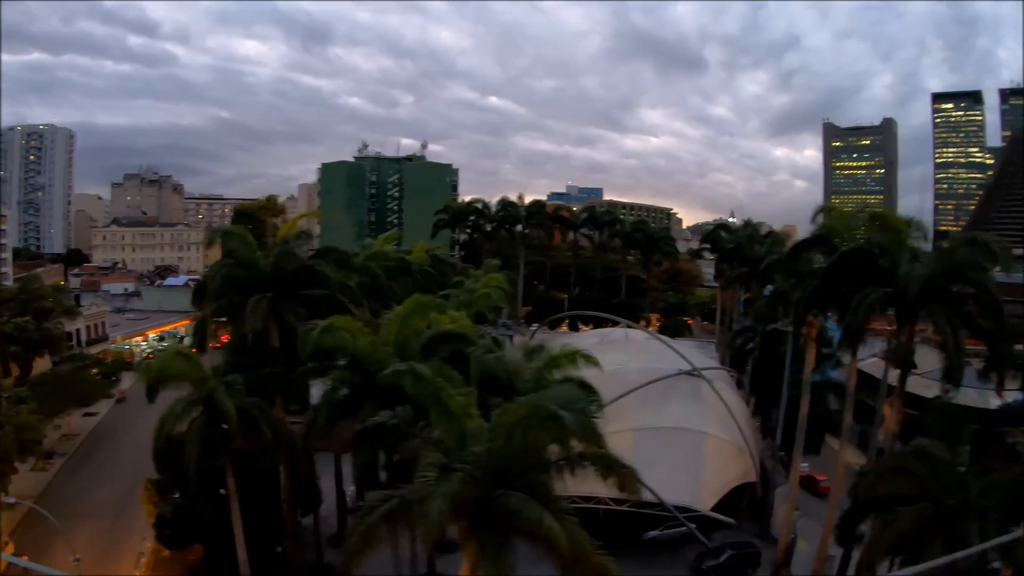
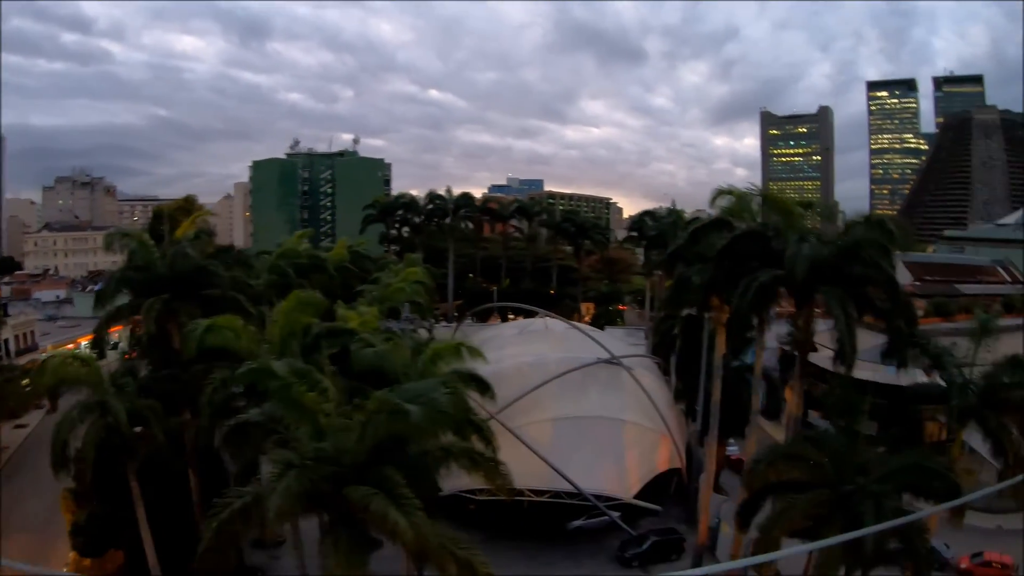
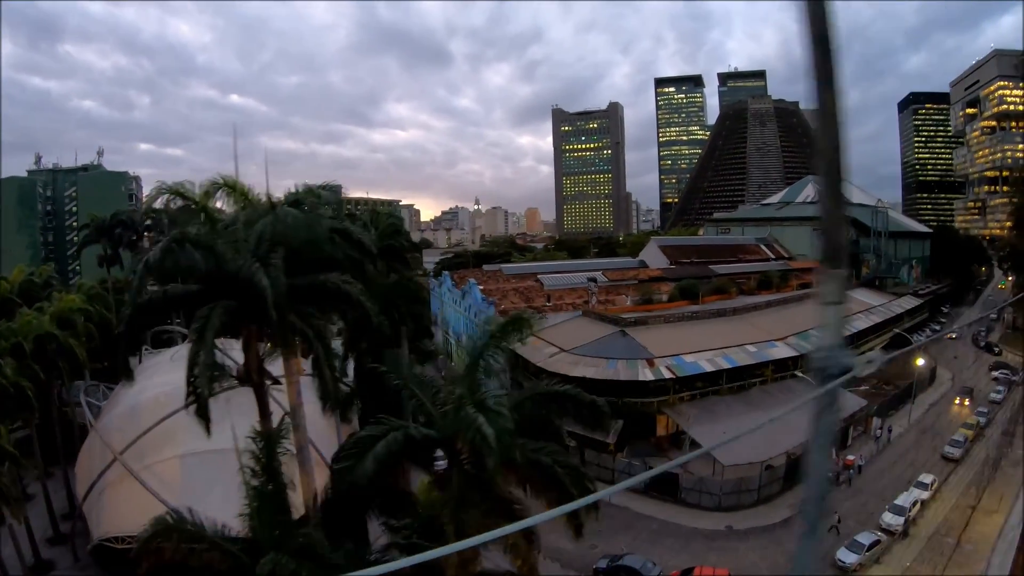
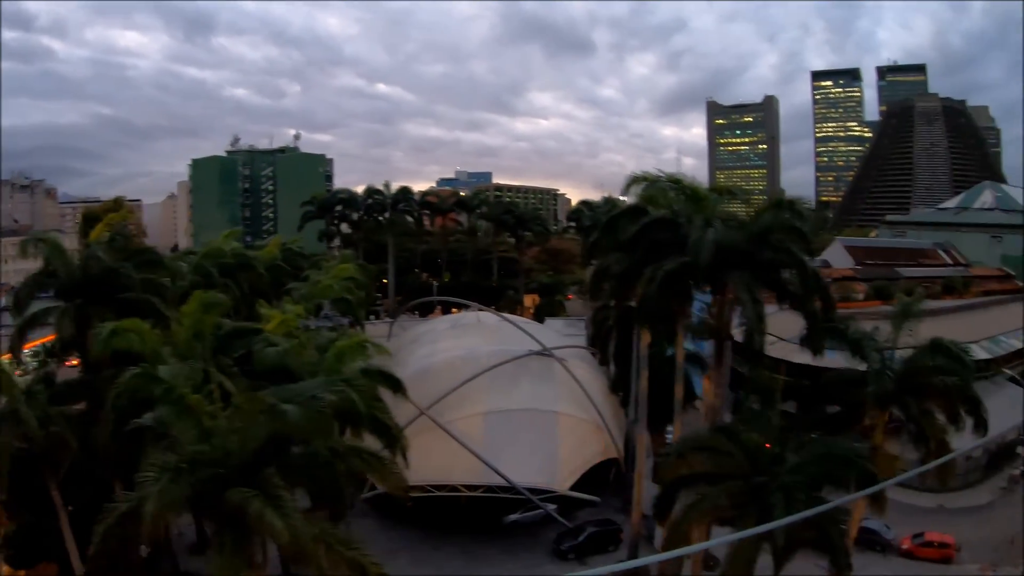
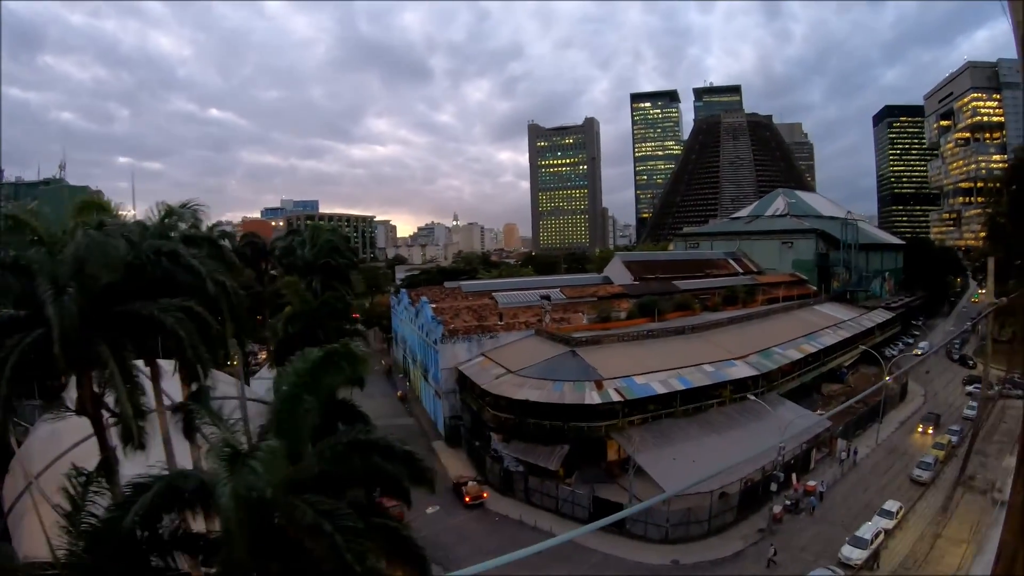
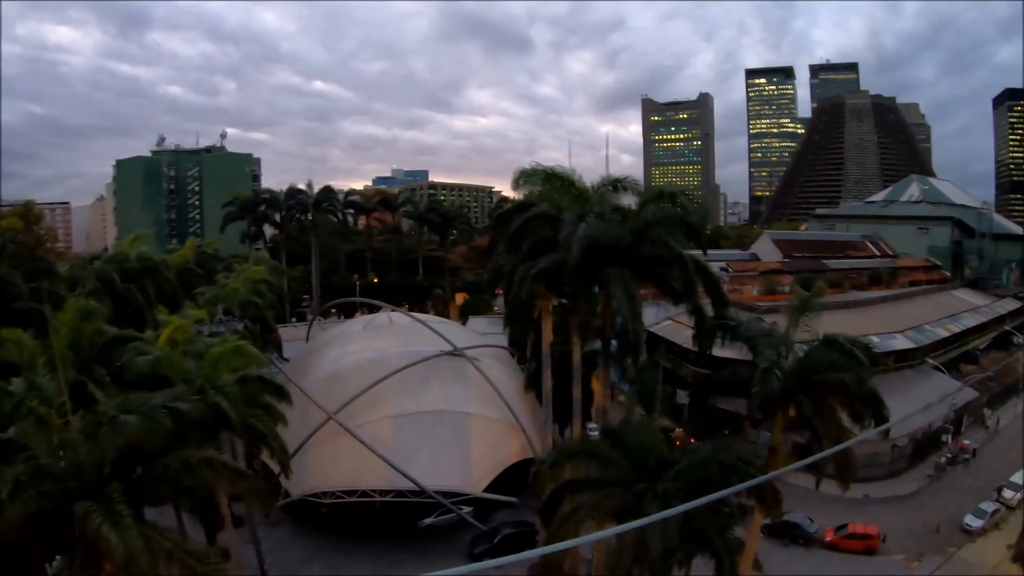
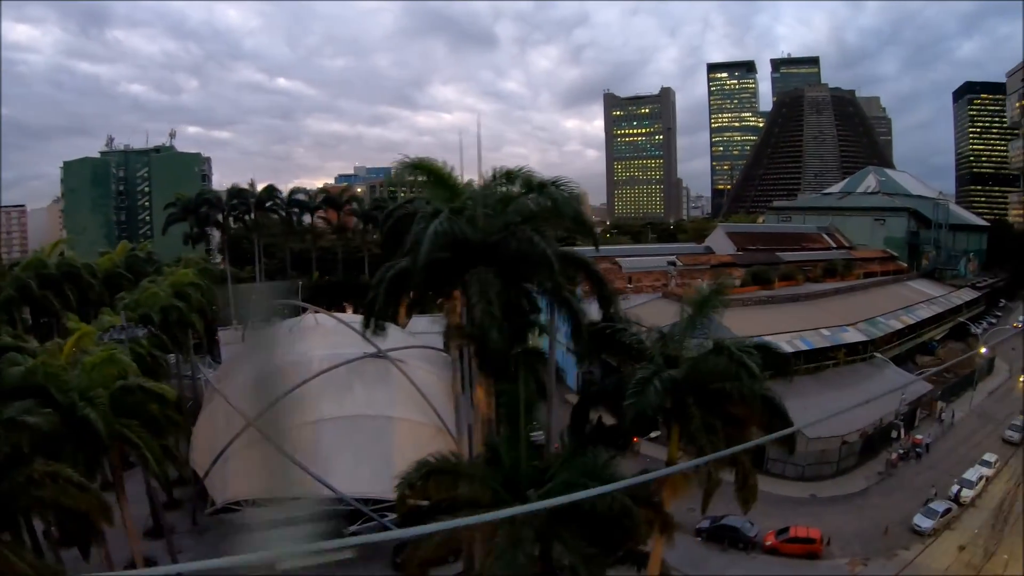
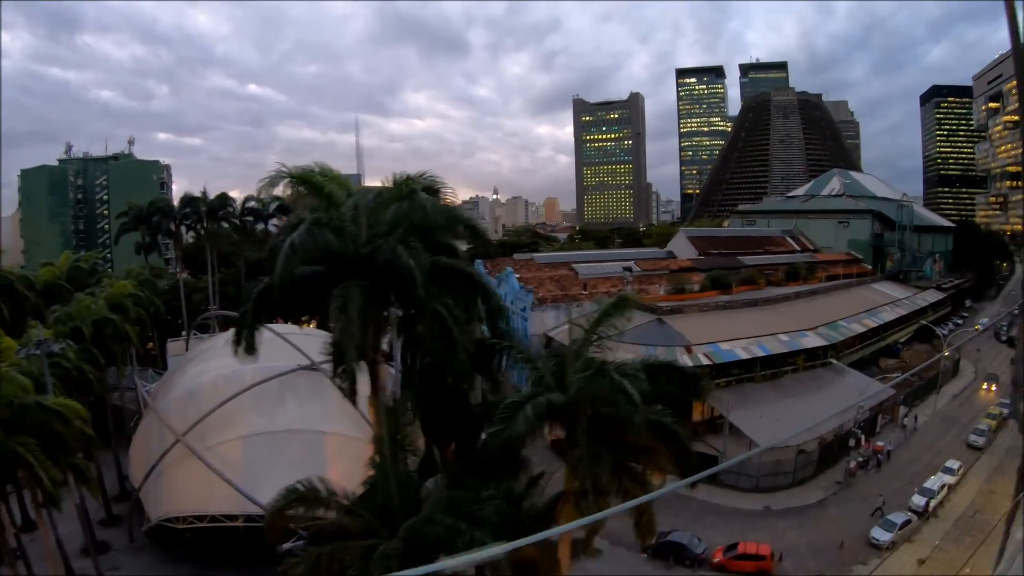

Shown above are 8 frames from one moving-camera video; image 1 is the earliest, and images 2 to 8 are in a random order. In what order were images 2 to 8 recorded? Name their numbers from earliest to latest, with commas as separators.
2, 4, 6, 7, 8, 3, 5
